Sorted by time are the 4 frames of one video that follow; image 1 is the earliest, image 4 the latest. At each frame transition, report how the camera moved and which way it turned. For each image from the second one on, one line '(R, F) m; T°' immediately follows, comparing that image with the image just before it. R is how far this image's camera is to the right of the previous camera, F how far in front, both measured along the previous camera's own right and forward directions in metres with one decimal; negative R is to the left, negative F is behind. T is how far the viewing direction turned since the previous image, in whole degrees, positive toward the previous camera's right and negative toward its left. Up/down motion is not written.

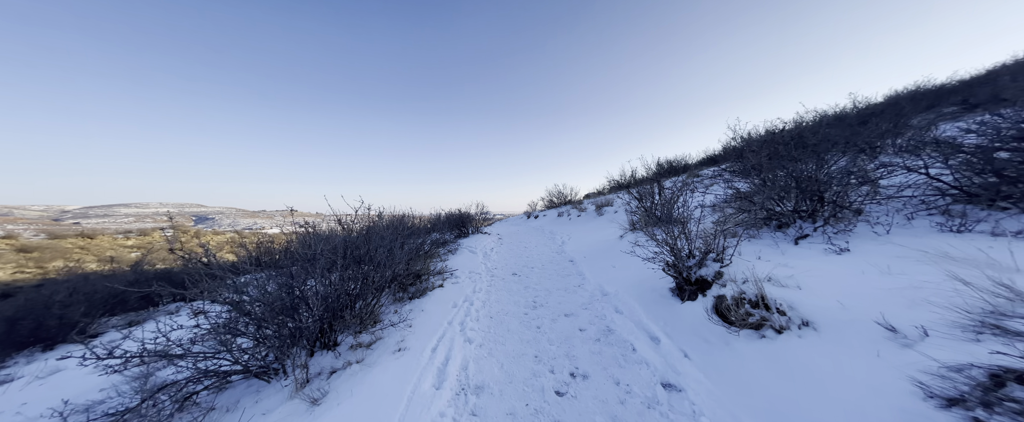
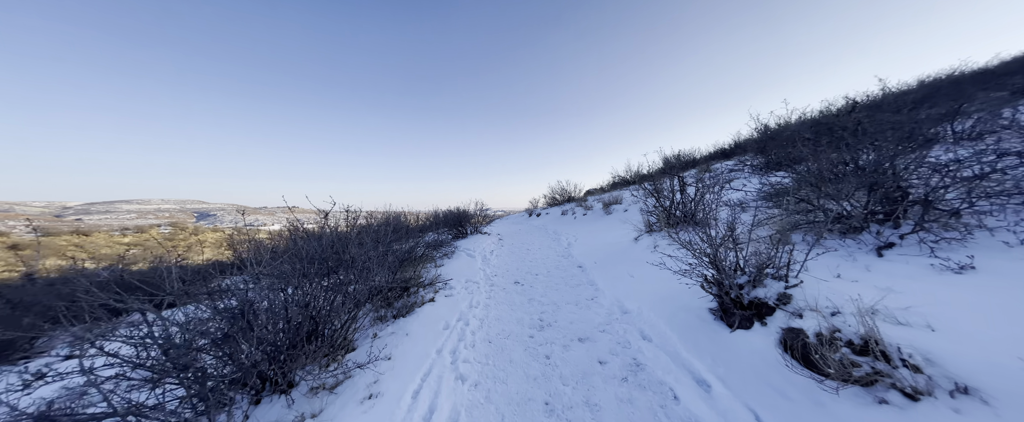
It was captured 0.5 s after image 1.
(0.0, +0.7) m; 0°
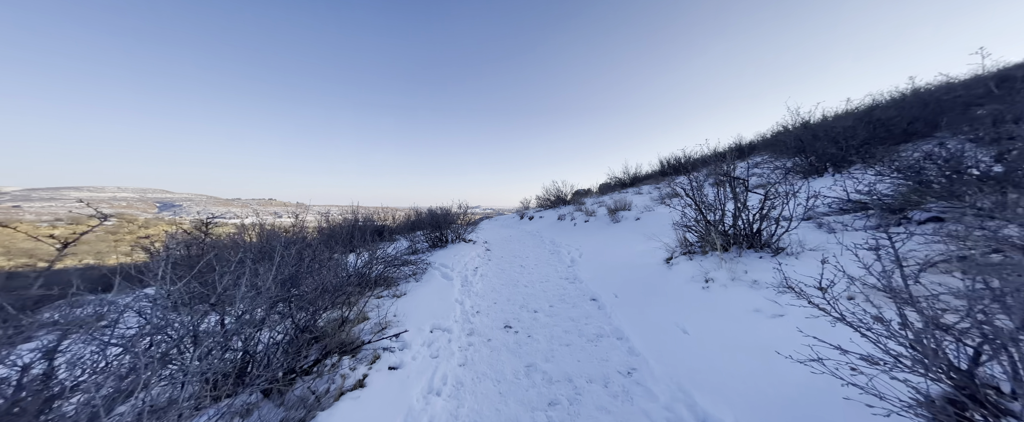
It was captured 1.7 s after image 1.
(0.0, +1.7) m; +3°
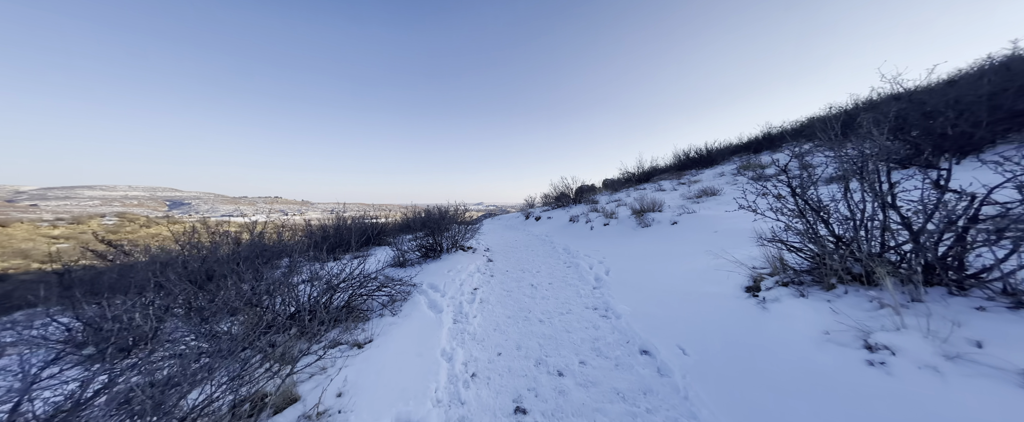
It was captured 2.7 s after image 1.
(-0.1, +1.4) m; -1°
